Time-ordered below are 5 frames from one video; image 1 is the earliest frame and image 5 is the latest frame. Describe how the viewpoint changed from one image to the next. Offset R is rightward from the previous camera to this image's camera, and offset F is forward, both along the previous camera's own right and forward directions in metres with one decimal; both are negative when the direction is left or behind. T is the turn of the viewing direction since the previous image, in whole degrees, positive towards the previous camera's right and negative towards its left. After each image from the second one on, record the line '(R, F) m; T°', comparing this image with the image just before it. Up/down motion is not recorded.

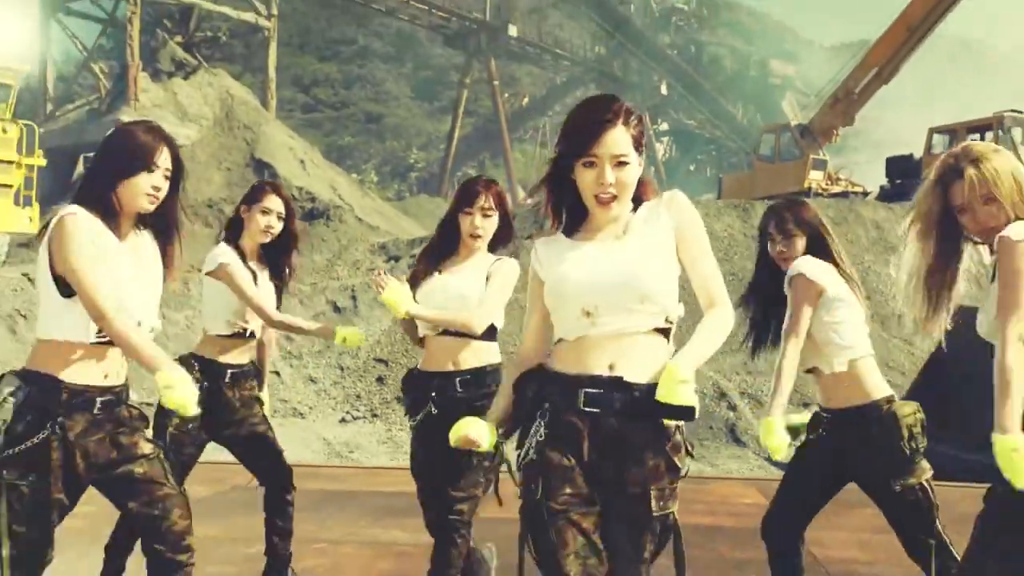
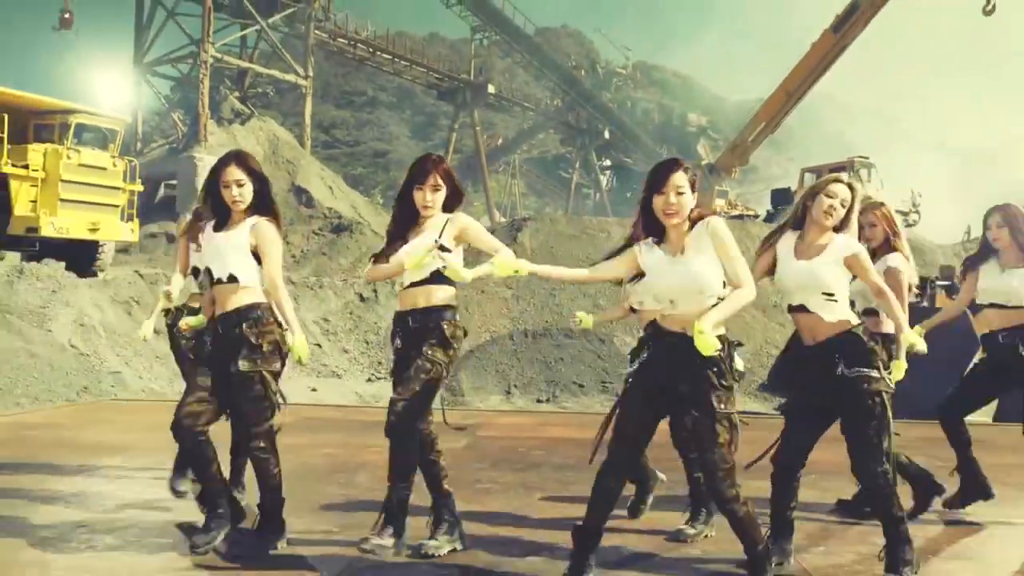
(-0.3, -2.9) m; +3°
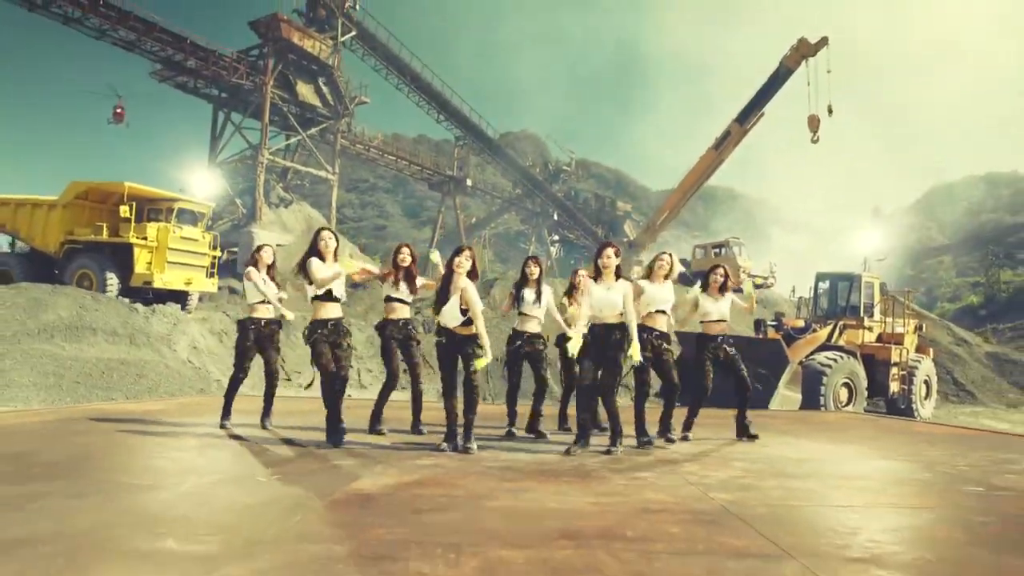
(-0.3, -4.3) m; +3°
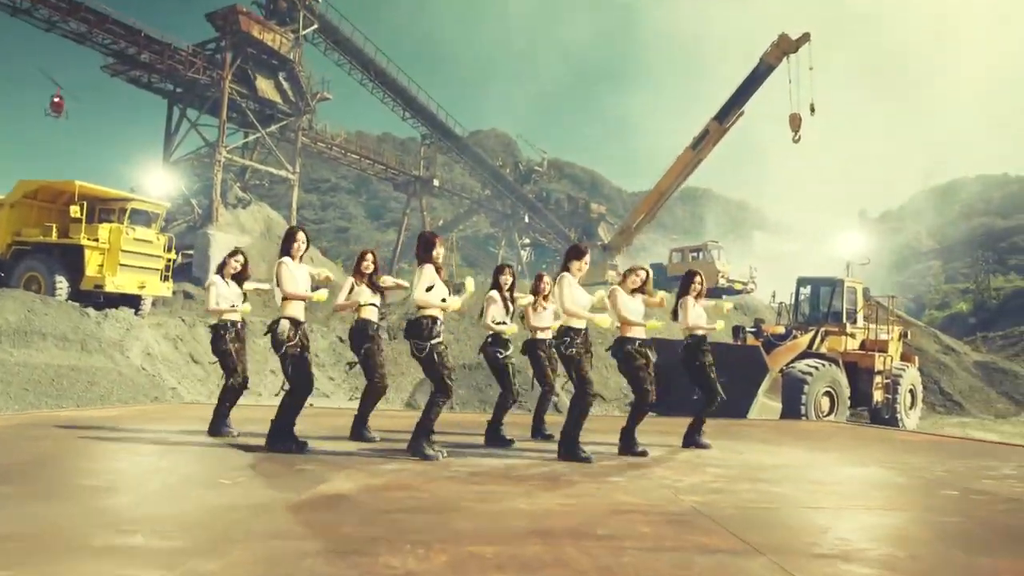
(0.0, +0.4) m; +3°
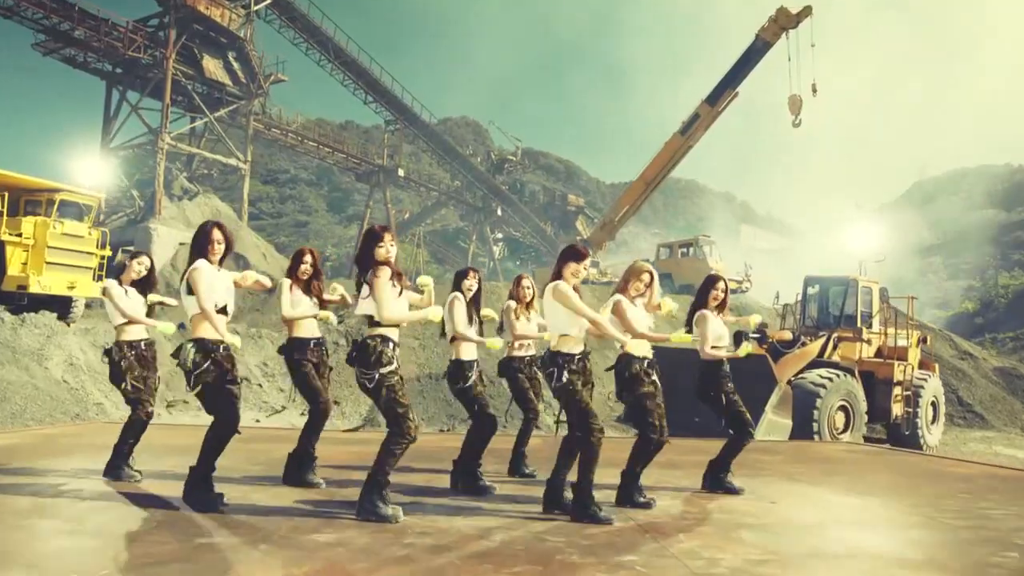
(0.0, +1.2) m; +2°
